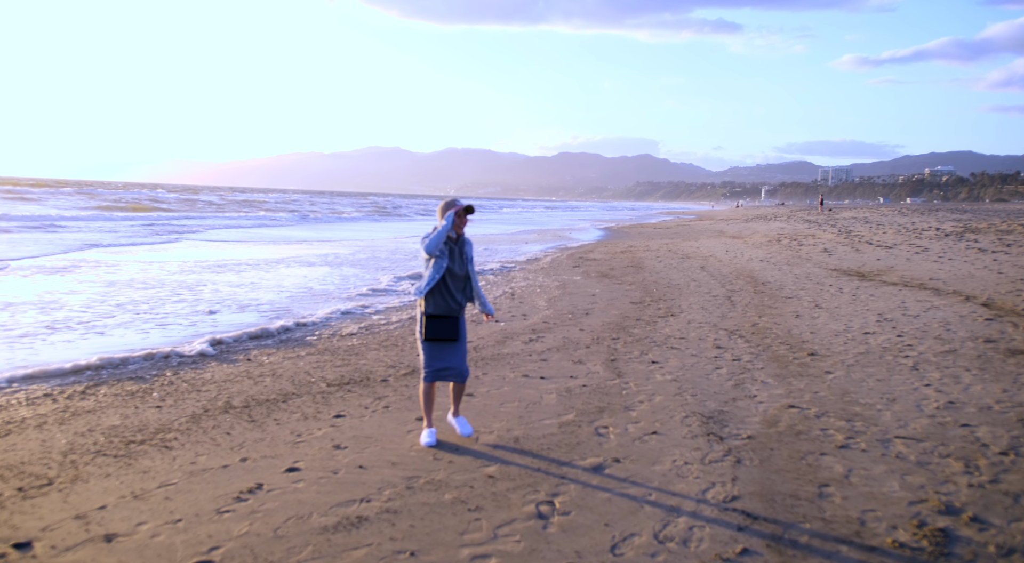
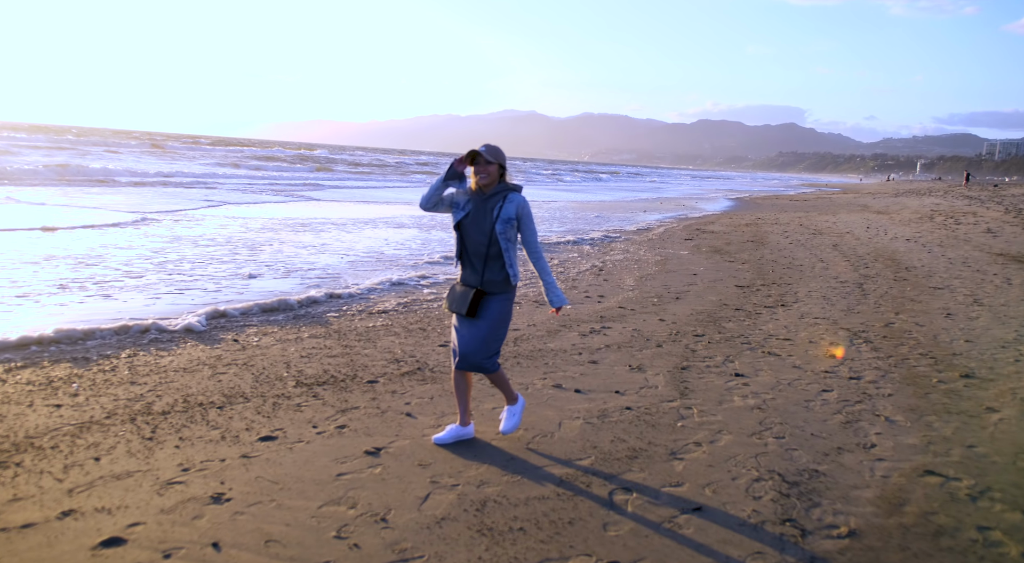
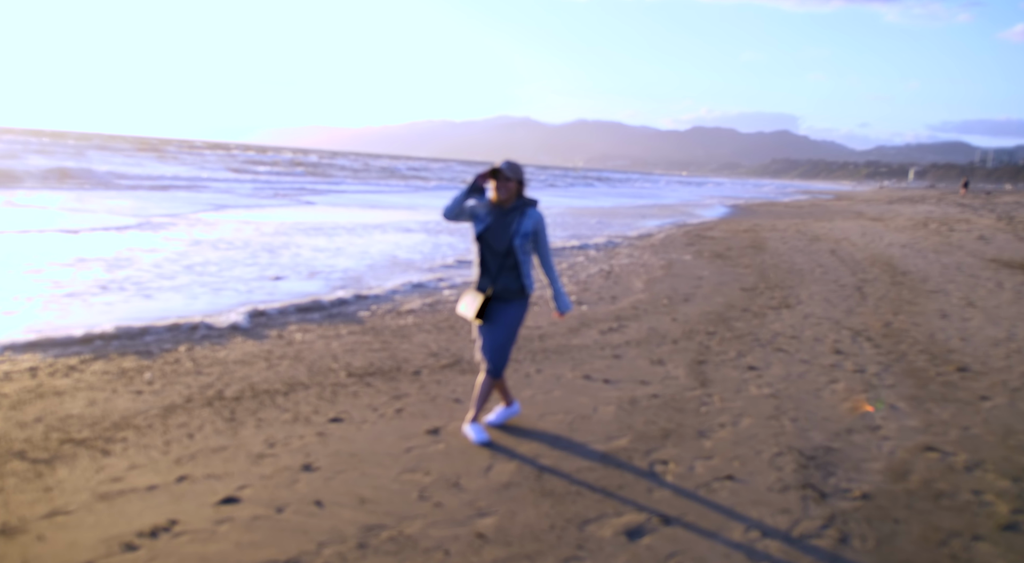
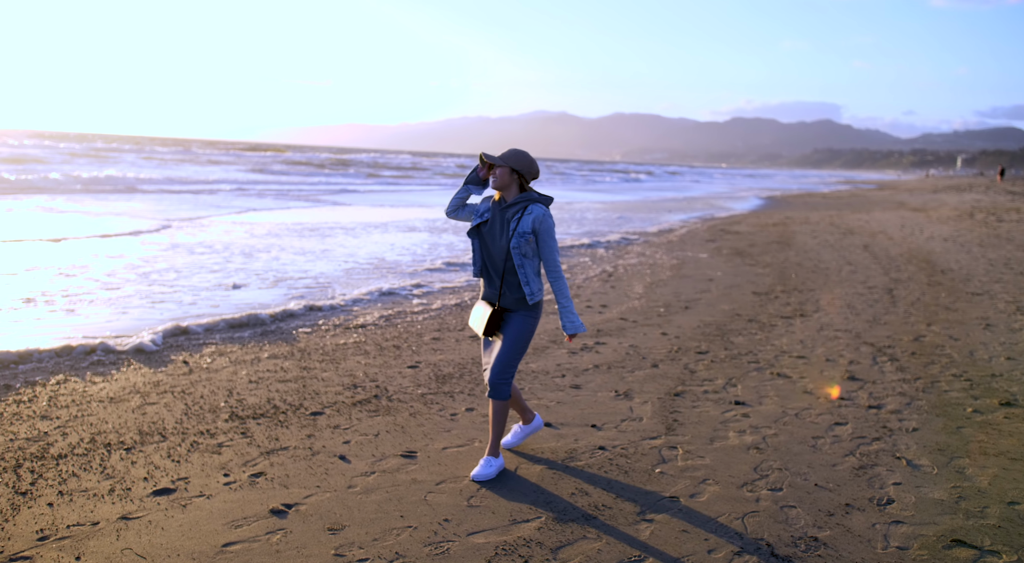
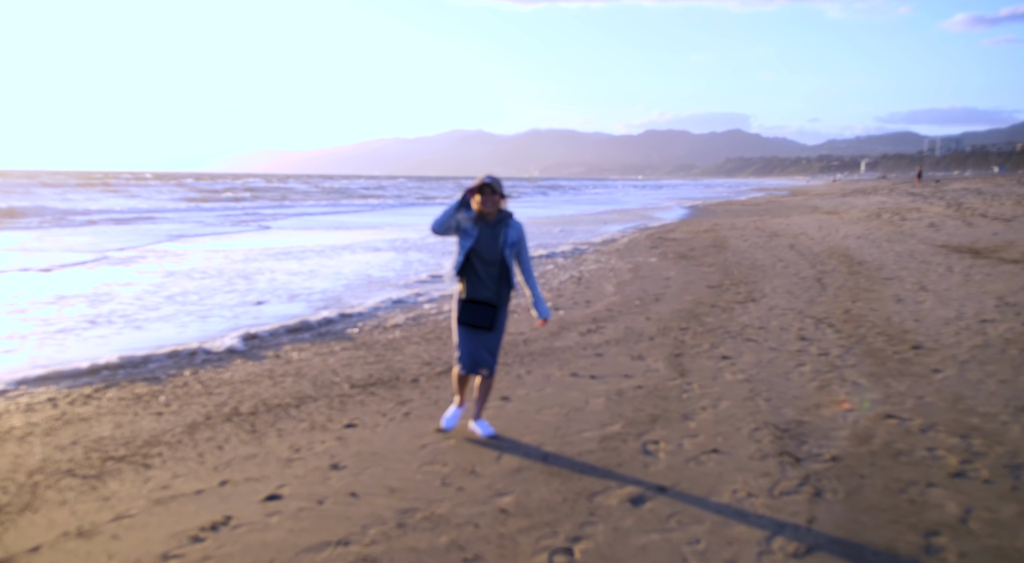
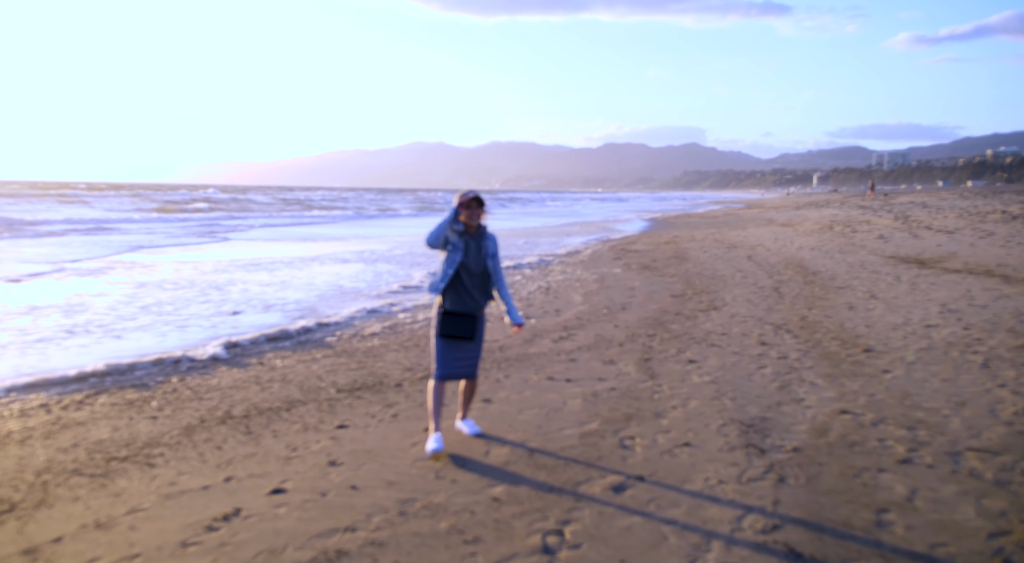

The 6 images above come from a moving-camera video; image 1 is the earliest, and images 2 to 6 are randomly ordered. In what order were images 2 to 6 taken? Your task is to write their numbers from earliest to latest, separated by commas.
6, 5, 3, 2, 4
